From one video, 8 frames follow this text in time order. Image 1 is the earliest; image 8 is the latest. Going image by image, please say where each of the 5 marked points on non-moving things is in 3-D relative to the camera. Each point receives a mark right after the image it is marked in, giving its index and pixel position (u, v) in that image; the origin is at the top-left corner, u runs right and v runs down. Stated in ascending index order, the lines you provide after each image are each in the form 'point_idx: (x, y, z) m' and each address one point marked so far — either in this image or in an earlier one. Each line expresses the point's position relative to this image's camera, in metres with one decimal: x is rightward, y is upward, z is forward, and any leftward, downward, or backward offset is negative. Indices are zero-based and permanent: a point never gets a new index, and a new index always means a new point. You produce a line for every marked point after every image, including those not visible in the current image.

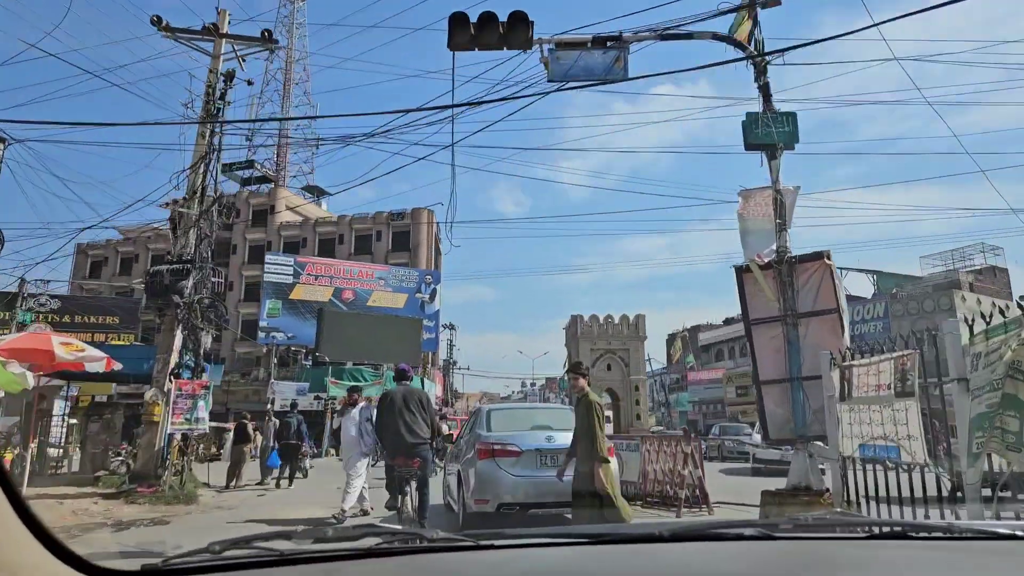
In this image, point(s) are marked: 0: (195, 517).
0: (-3.5, -2.5, +7.5) m
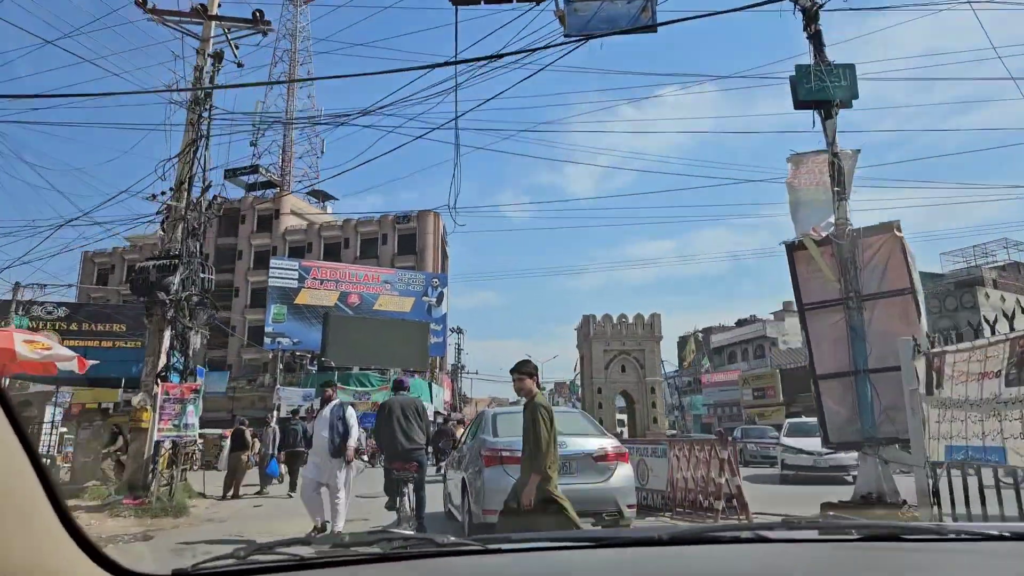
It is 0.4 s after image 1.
0: (-3.4, -2.5, +6.9) m
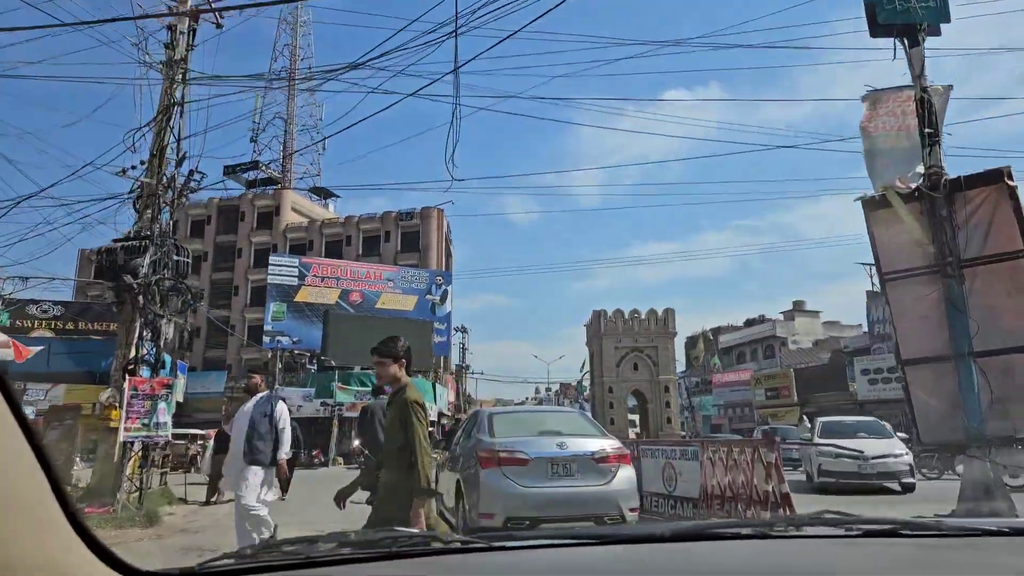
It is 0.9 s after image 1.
0: (-3.3, -2.3, +6.1) m
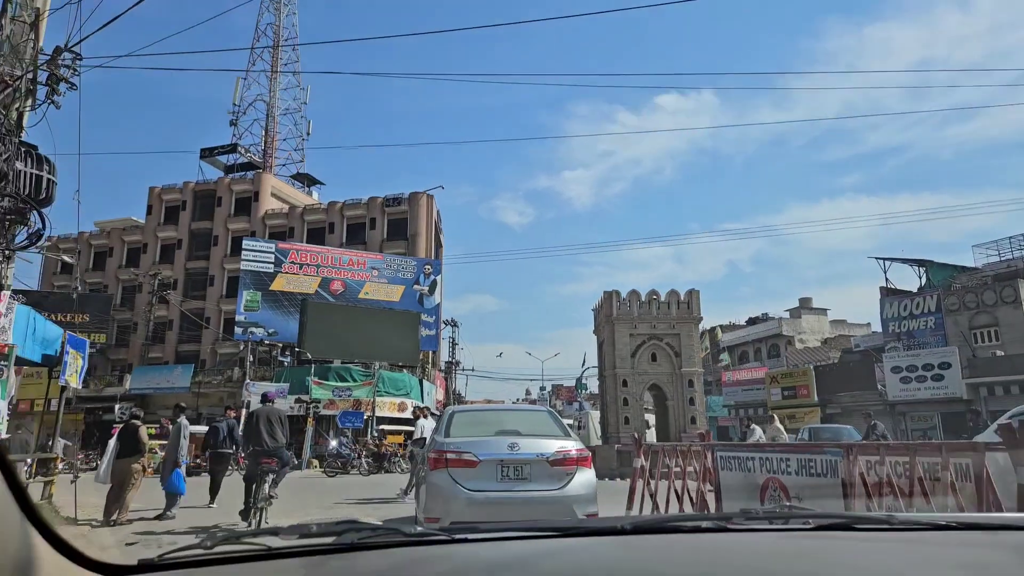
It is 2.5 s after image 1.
0: (-3.2, -1.8, +3.8) m
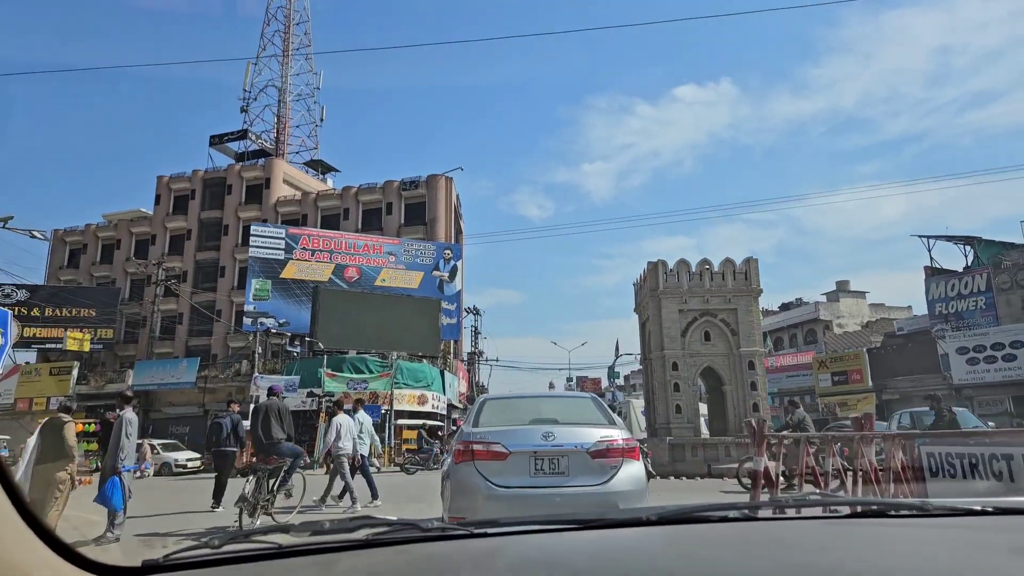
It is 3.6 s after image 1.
0: (-2.9, -1.4, +2.2) m
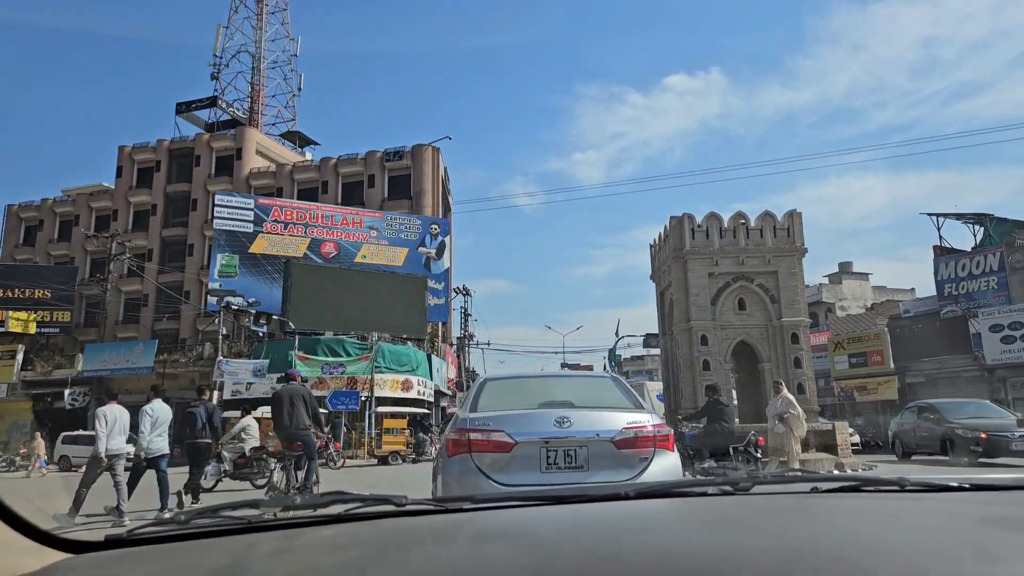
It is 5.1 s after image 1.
0: (-2.8, -1.0, +0.1) m
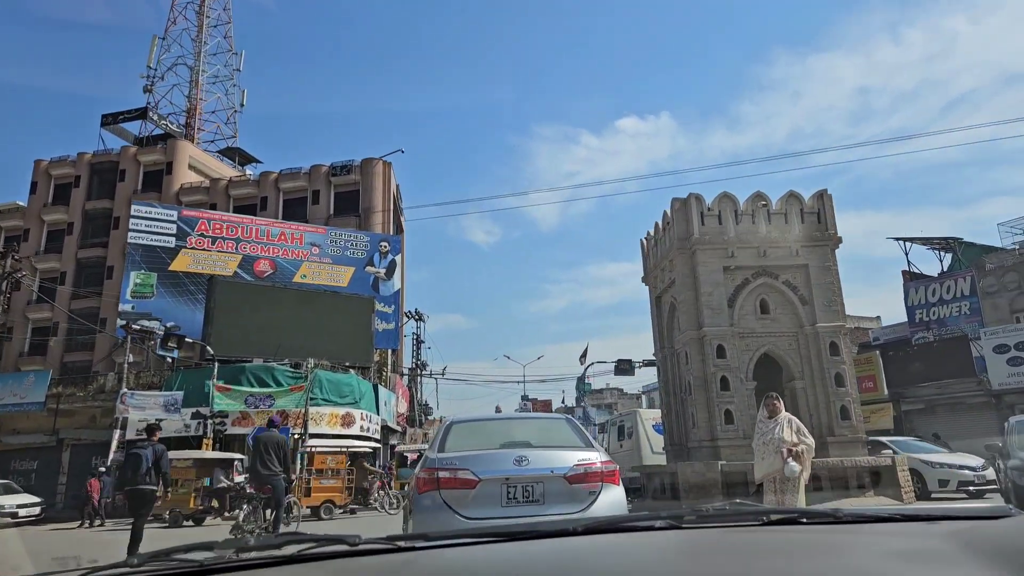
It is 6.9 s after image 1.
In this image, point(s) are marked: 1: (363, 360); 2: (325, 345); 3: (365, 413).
0: (-2.6, -0.4, -2.4) m
1: (-4.3, -2.0, +19.6) m
2: (-5.2, -1.6, +19.1) m
3: (-4.1, -3.6, +19.5) m
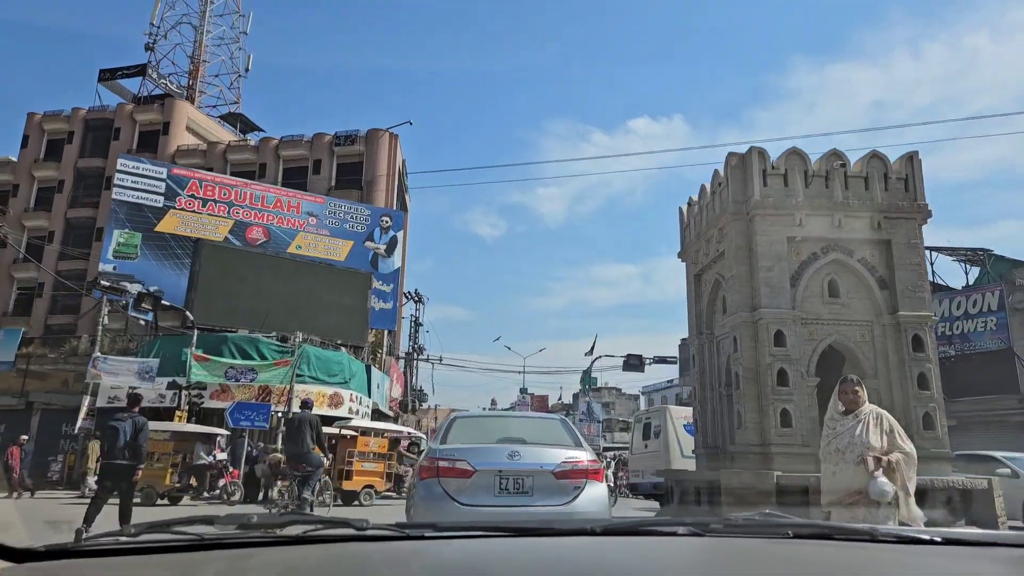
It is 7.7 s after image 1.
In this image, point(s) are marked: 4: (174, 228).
0: (-2.5, 0.0, -3.8) m
1: (-4.1, -1.3, +18.2) m
2: (-5.0, -0.8, +17.8) m
3: (-4.1, -2.9, +18.2) m
4: (-9.6, +1.7, +19.6) m
